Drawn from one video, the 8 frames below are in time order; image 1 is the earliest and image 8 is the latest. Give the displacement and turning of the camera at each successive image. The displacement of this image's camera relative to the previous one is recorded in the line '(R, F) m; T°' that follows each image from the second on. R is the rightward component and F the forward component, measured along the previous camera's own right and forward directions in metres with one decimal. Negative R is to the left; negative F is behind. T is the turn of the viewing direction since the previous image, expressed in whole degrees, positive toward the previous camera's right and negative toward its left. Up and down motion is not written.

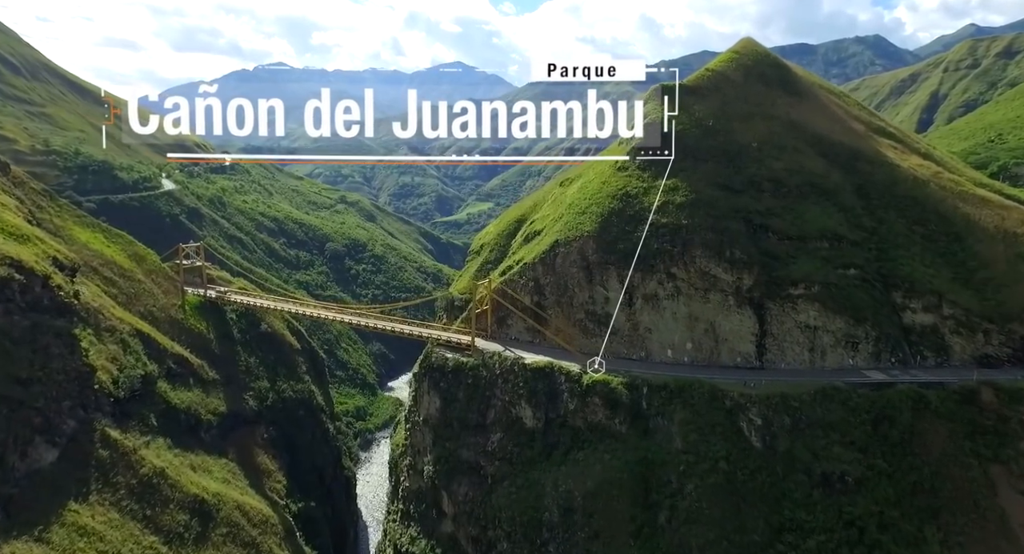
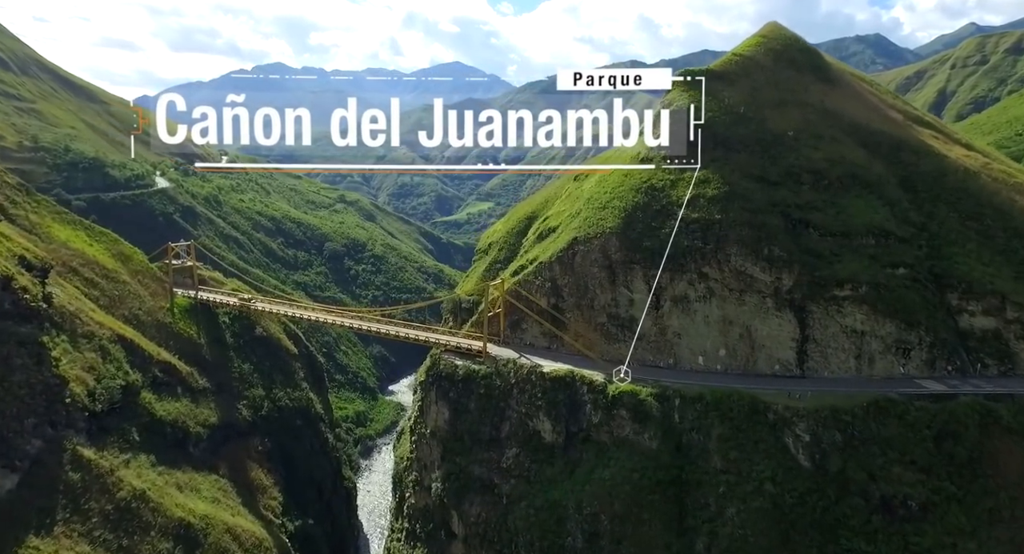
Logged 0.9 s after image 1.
(-1.1, +4.0) m; 0°
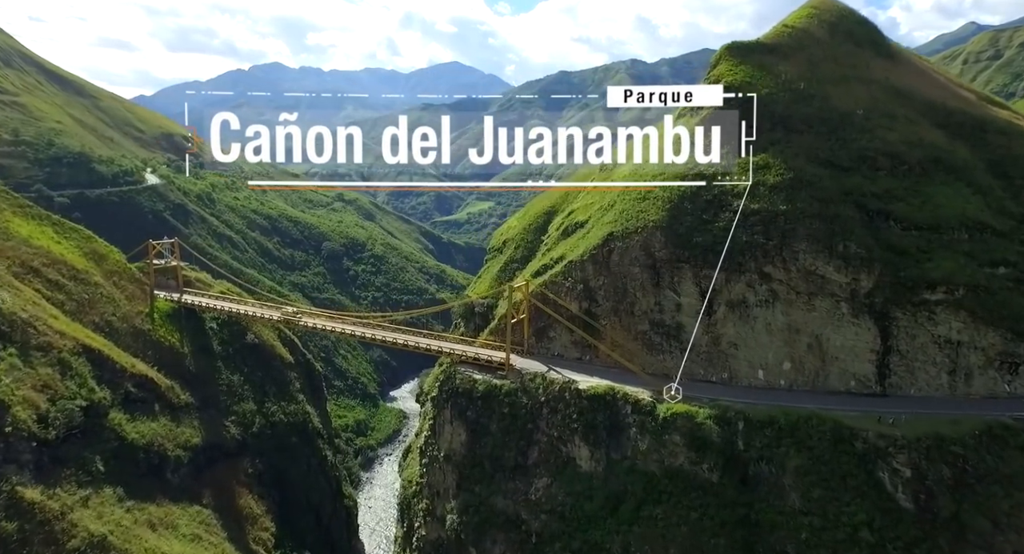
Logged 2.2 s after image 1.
(-1.7, +6.1) m; 0°
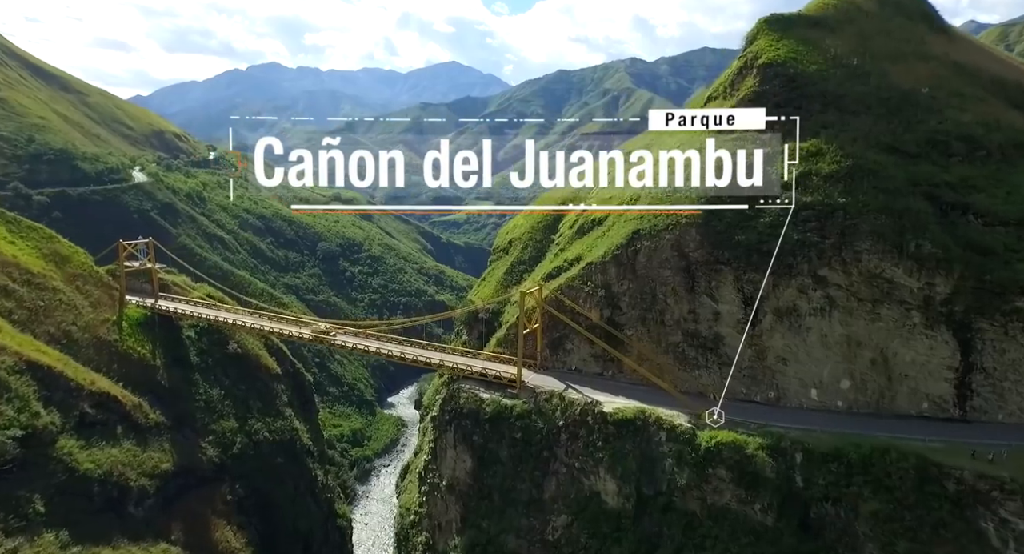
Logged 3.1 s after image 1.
(-0.7, +5.2) m; 0°
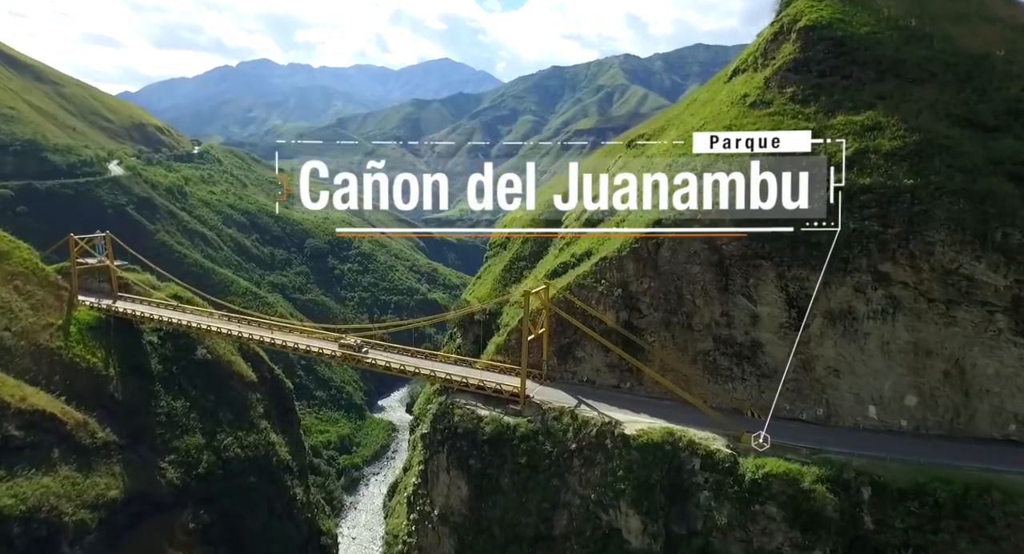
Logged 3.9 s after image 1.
(-0.4, +5.1) m; +1°
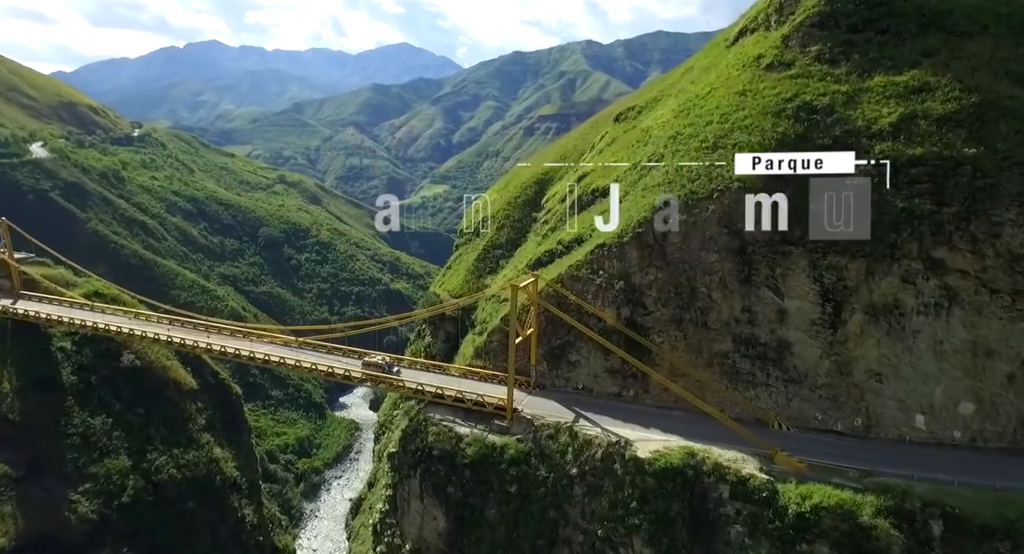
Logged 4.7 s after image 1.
(-0.8, +4.9) m; +3°
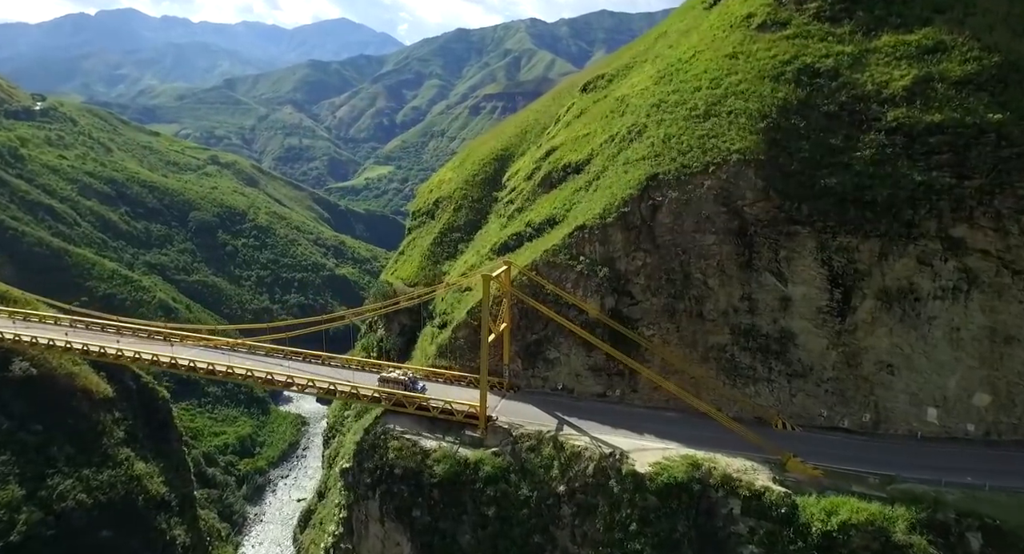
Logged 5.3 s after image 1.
(-0.8, +3.4) m; +5°
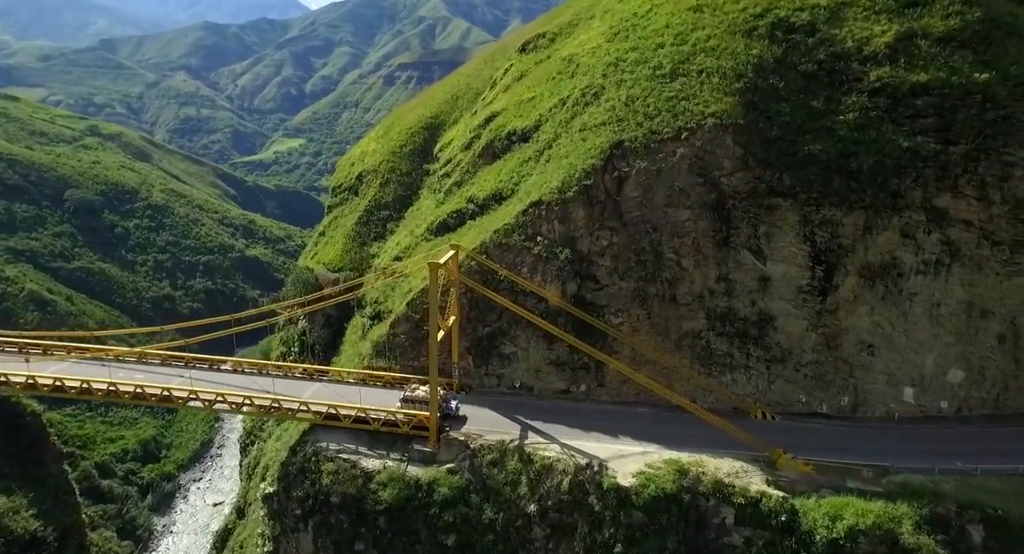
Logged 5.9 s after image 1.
(-0.9, +3.1) m; +7°
